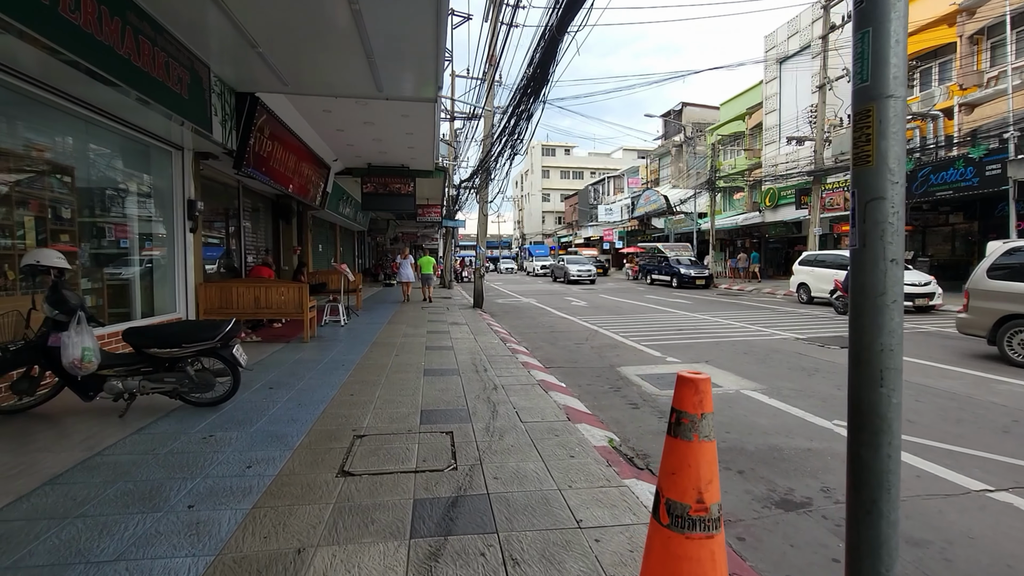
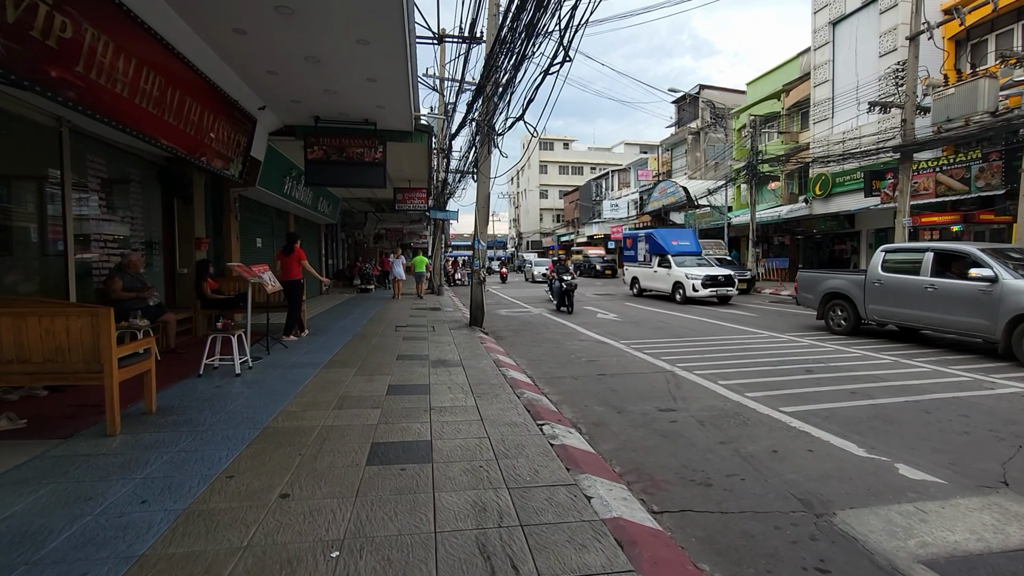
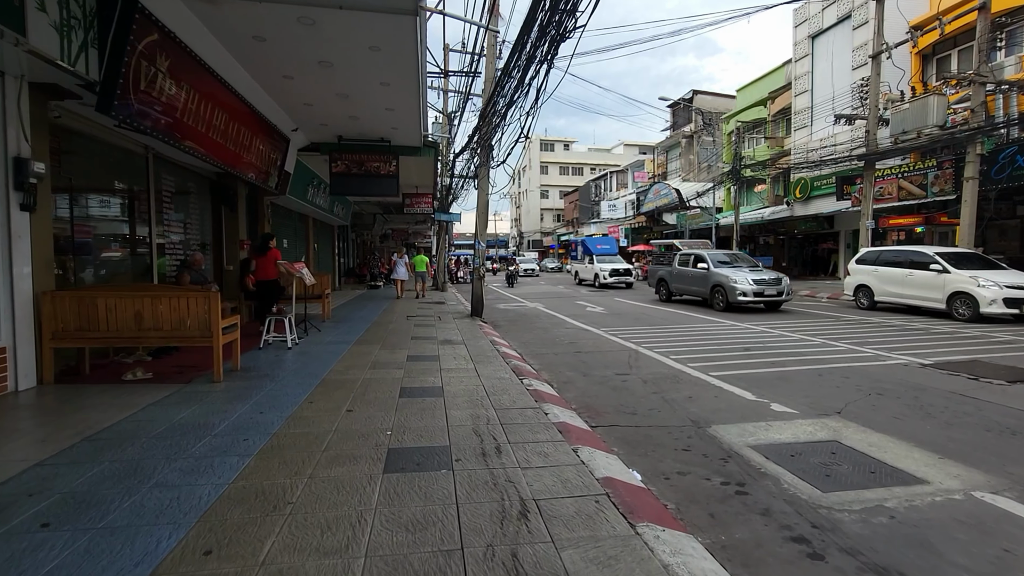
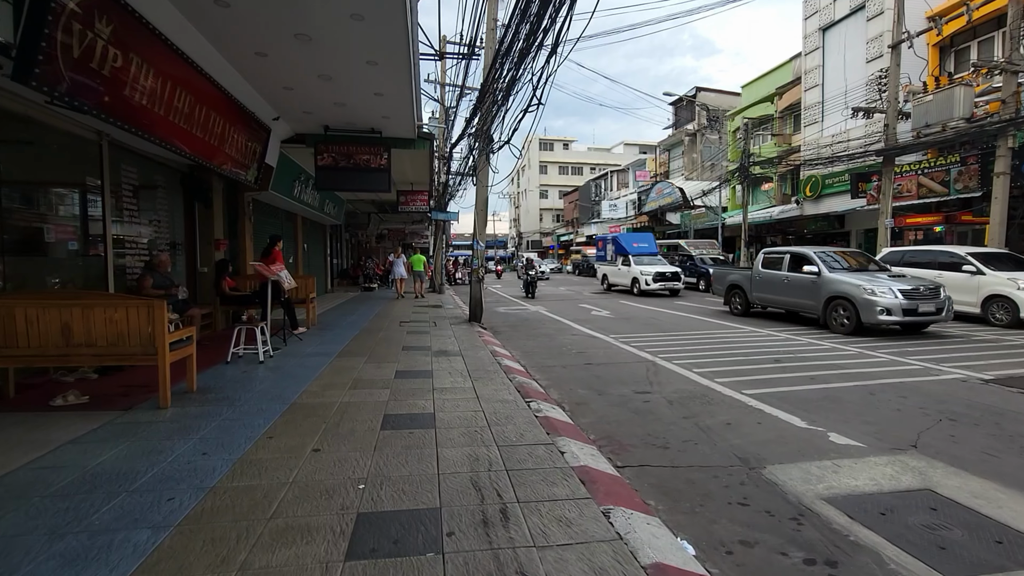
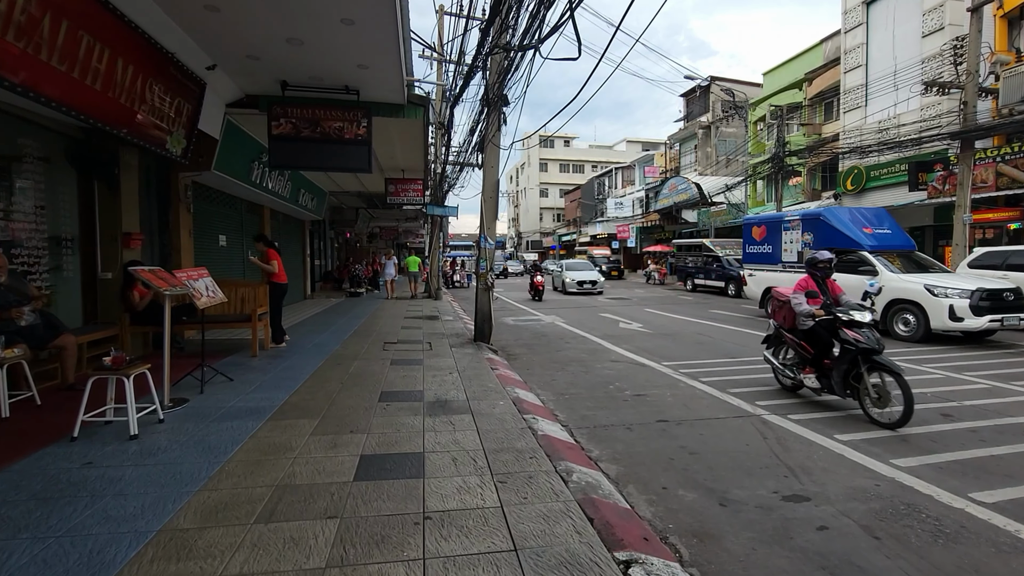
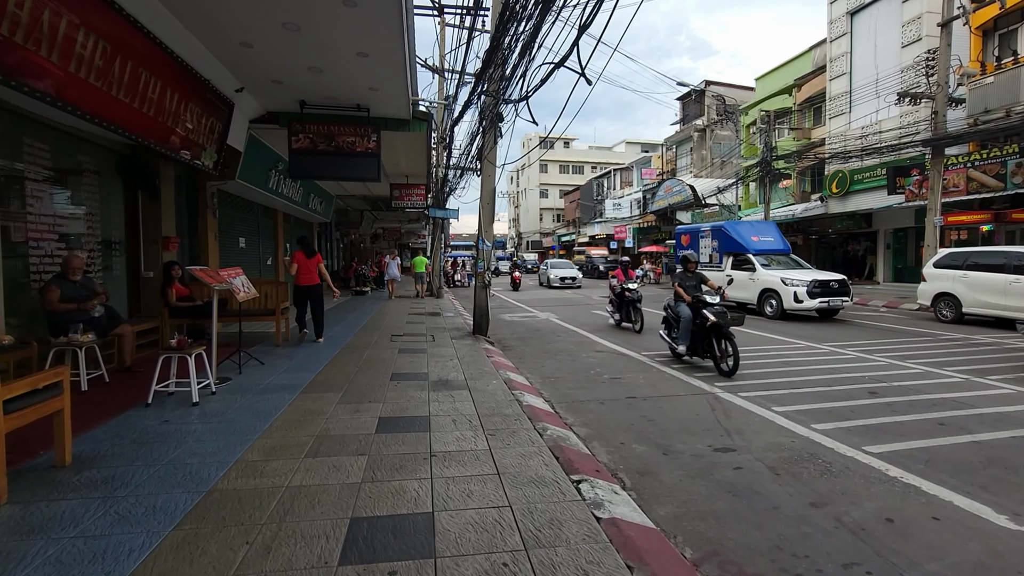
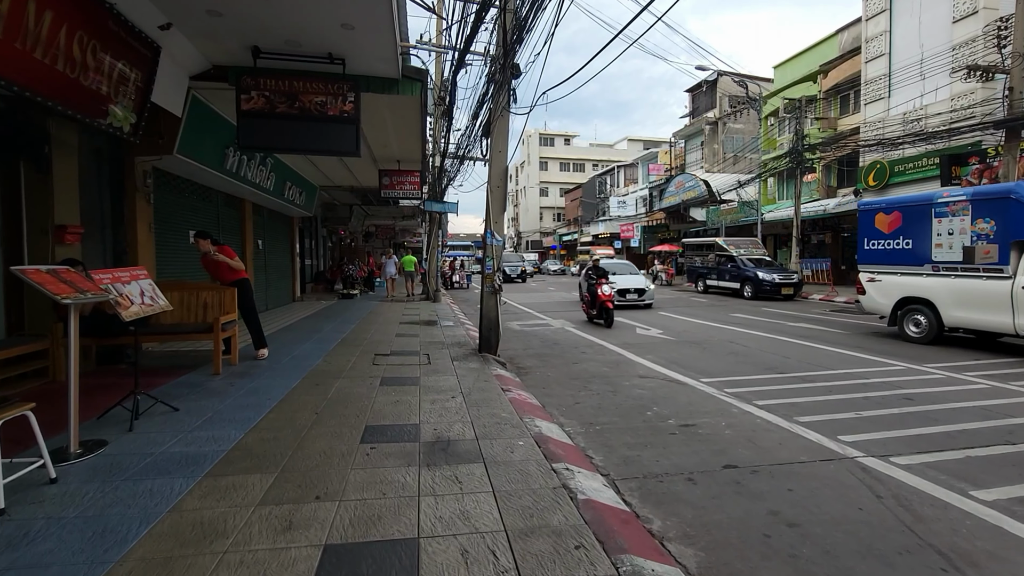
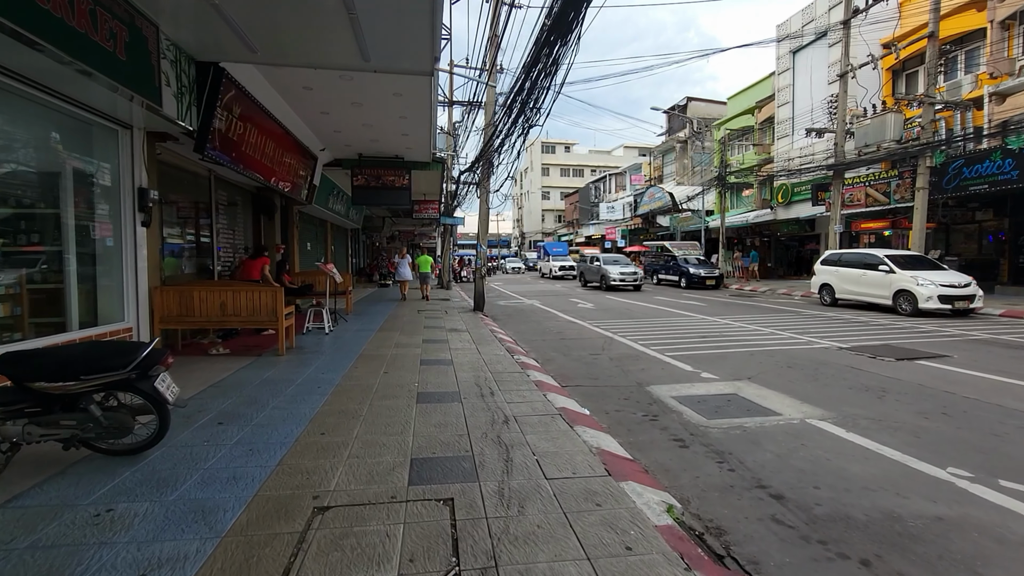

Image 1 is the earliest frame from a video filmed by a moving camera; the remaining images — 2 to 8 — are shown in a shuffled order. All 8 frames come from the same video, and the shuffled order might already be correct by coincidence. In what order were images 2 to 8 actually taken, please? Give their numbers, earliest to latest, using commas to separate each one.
8, 3, 4, 2, 6, 5, 7
